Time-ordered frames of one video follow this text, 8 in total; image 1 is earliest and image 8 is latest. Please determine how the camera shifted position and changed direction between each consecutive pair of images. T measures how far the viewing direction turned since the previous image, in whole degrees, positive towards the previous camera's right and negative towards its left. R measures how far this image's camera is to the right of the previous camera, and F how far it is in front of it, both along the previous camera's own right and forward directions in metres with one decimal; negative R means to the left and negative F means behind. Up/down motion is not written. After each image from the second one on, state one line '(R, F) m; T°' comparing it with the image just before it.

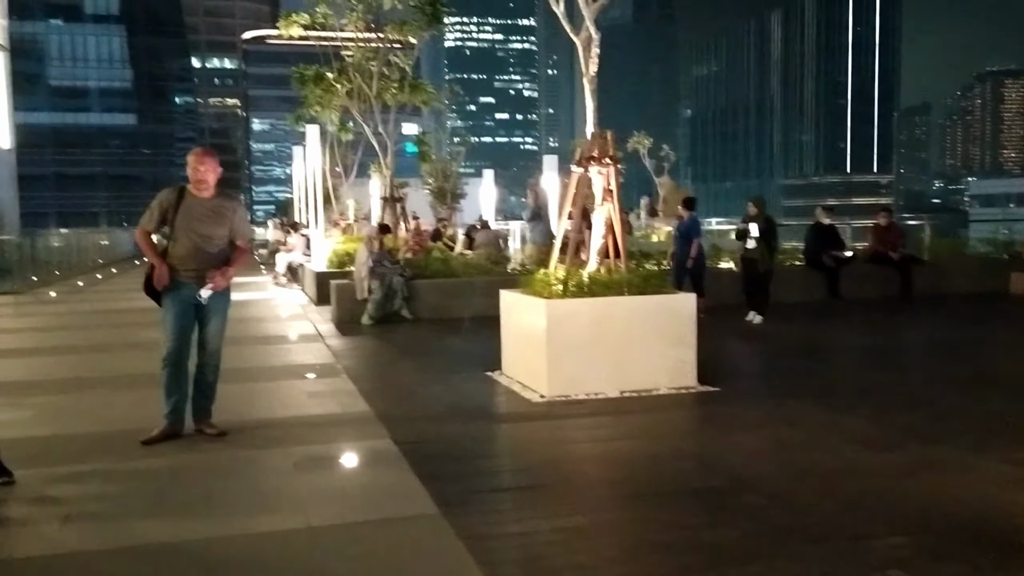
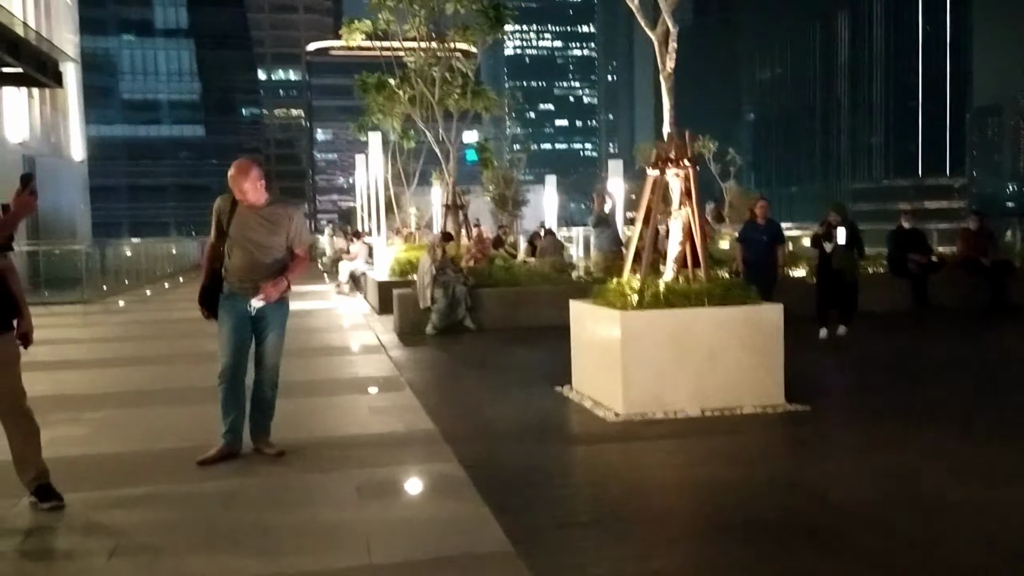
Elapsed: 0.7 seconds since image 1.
(-0.1, +0.5) m; -3°
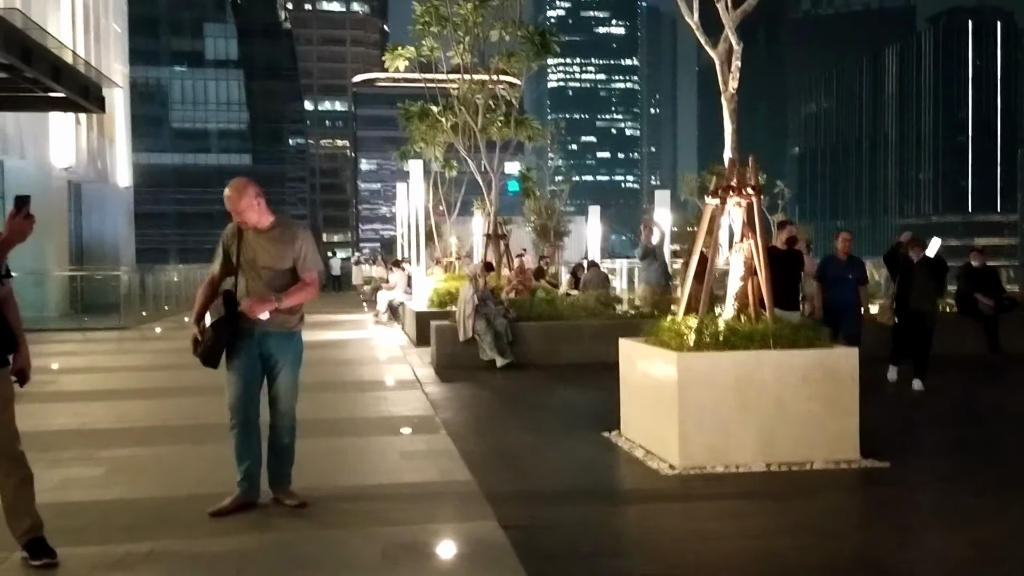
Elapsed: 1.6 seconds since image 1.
(0.0, +0.7) m; -2°
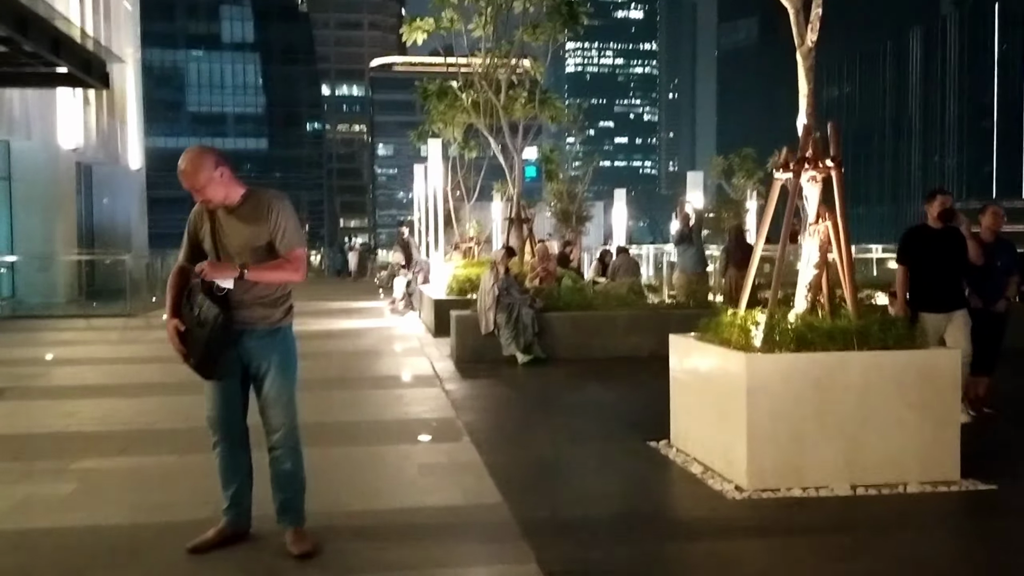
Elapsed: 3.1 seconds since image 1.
(-0.1, +1.2) m; -1°
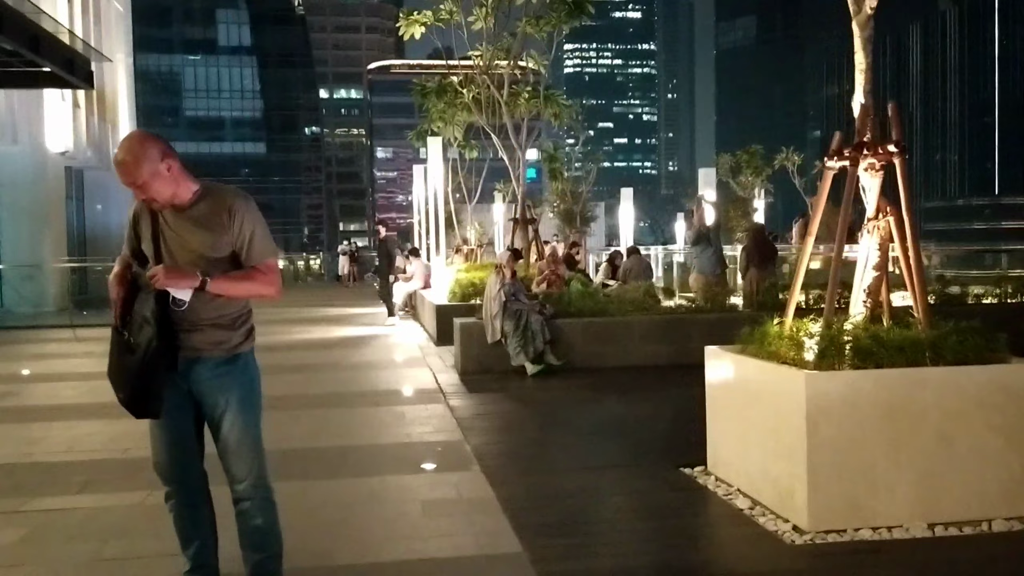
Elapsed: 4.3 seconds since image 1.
(-0.1, +0.9) m; 0°
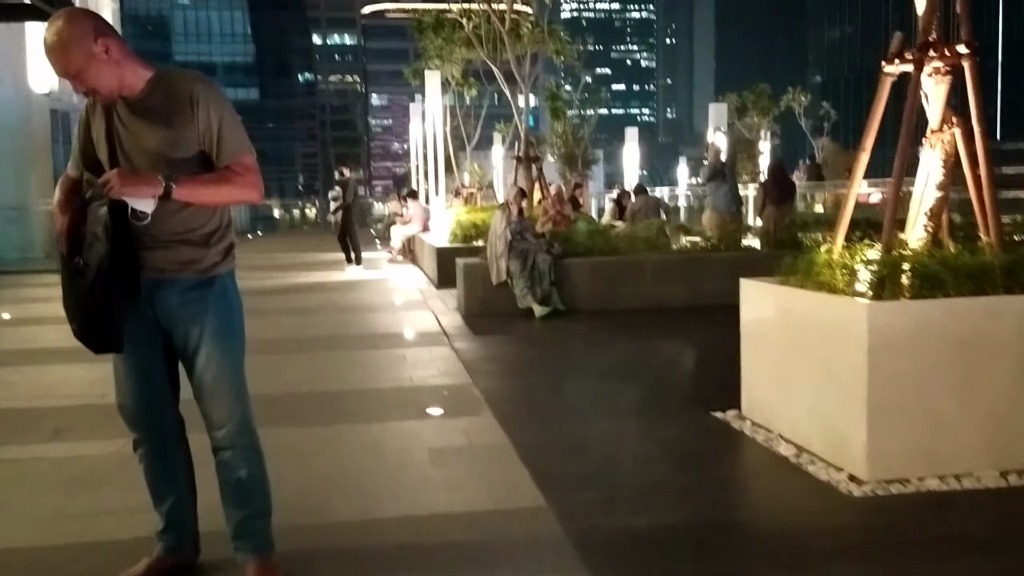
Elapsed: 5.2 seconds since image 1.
(-0.1, +0.7) m; 0°
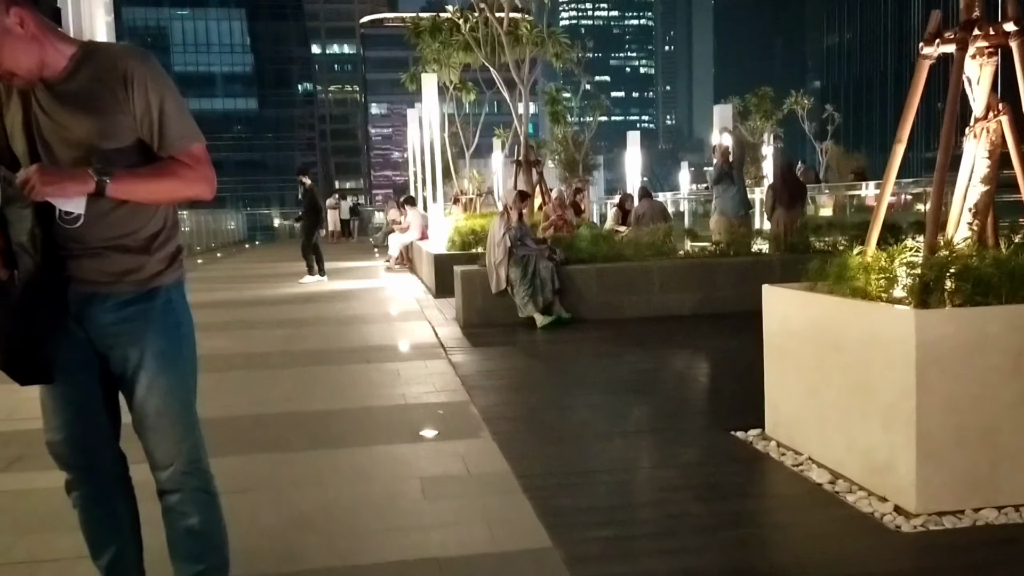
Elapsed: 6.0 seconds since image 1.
(0.0, +0.6) m; 0°
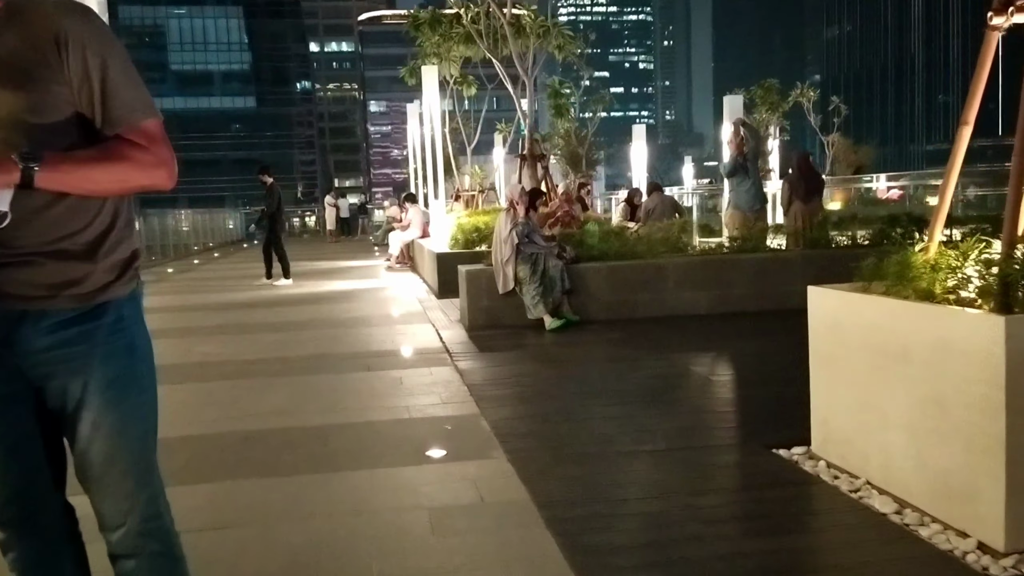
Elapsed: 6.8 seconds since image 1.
(-0.1, +0.6) m; 0°
